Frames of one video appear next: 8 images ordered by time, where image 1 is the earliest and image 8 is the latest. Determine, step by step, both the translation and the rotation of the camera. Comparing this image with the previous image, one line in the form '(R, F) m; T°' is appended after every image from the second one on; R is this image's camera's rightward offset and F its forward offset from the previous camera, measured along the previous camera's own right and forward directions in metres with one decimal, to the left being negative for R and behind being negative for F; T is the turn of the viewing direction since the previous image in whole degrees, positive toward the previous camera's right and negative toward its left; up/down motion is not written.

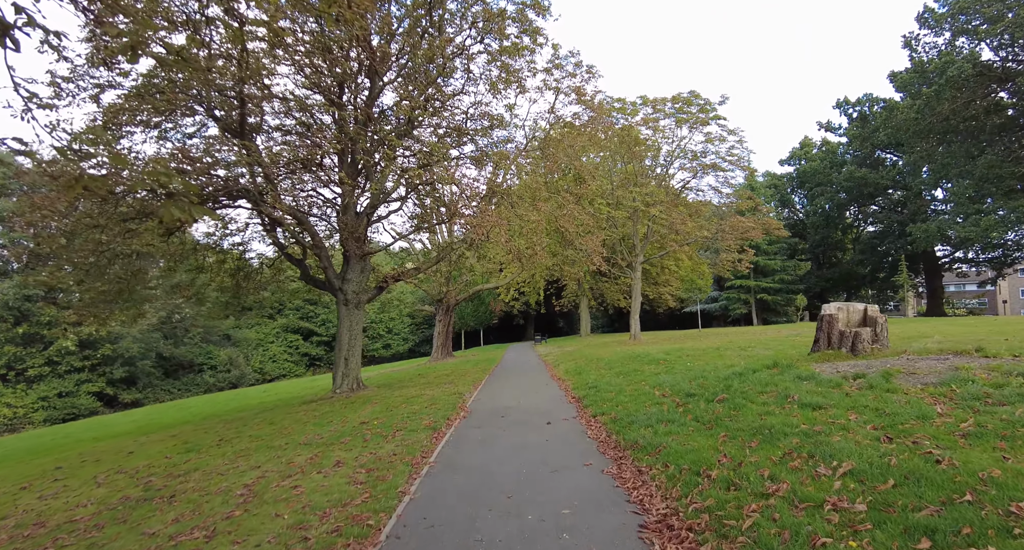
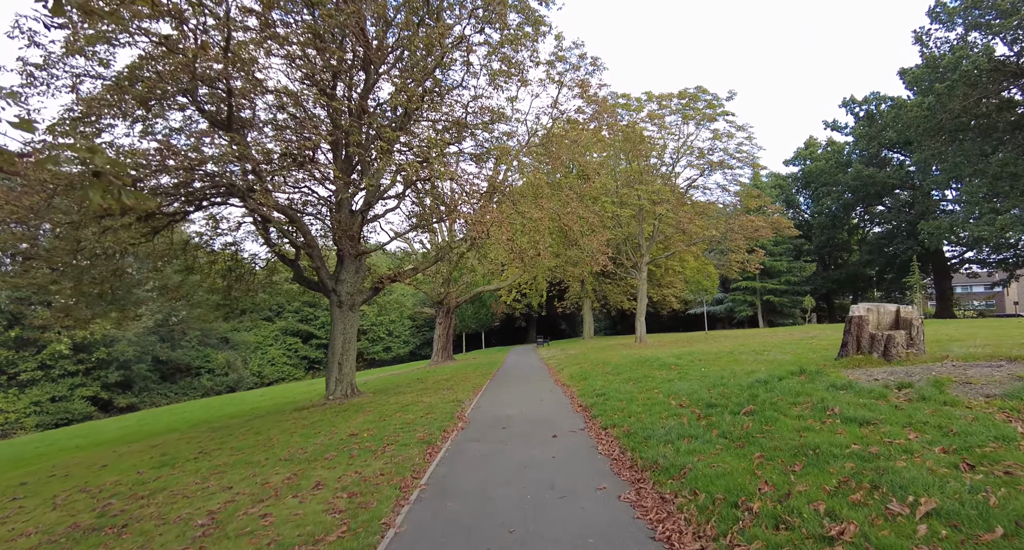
(0.0, +0.6) m; 0°
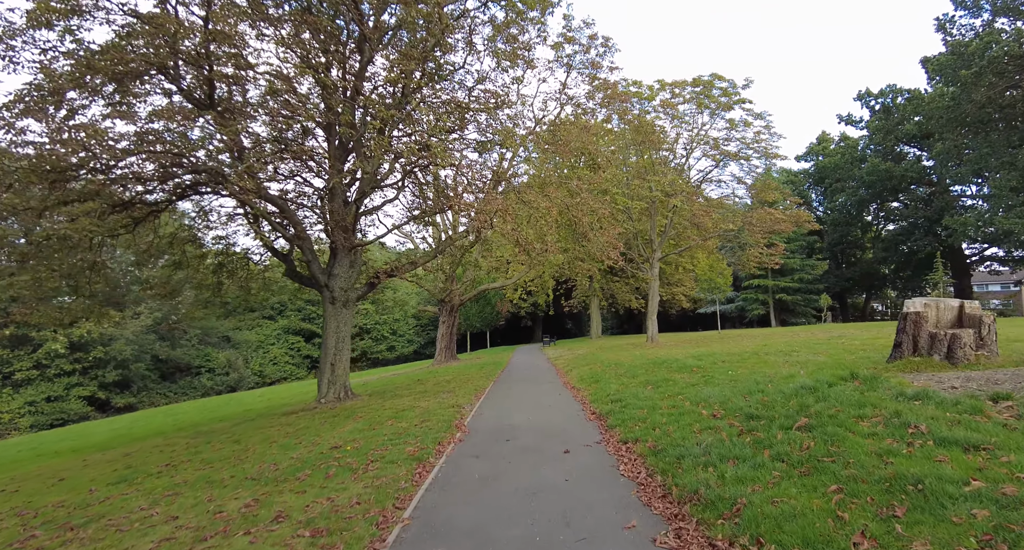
(0.0, +0.9) m; -1°
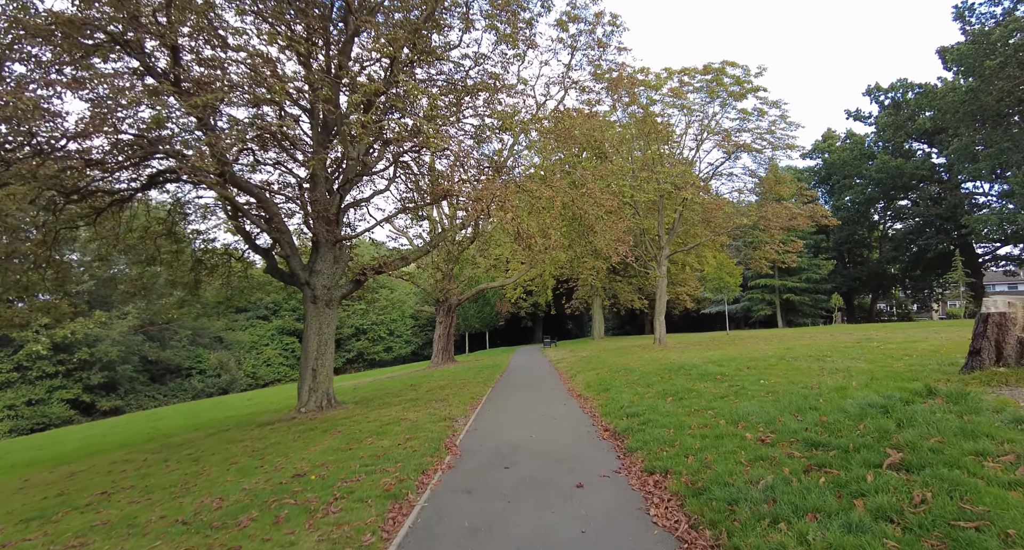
(0.0, +1.1) m; 0°
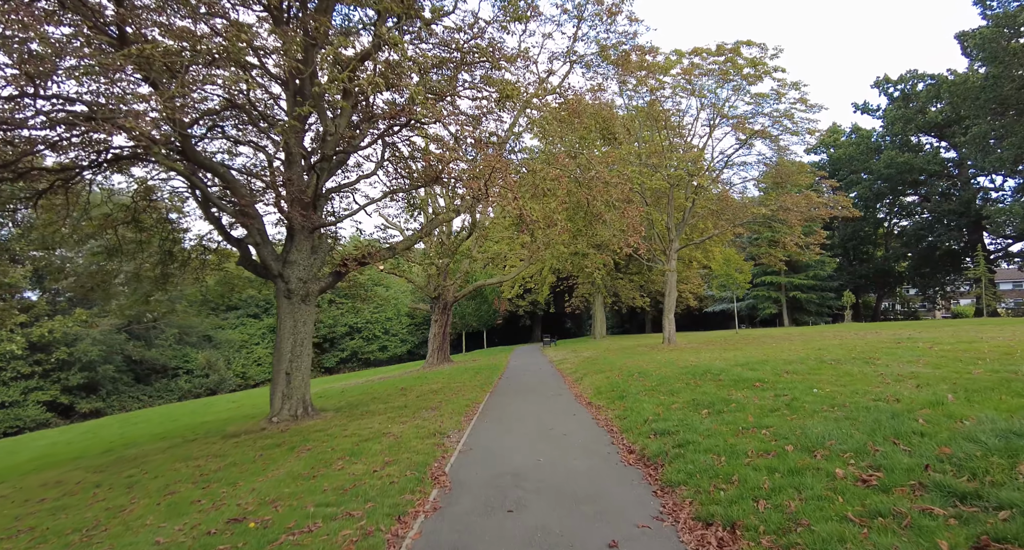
(-0.1, +1.3) m; 0°
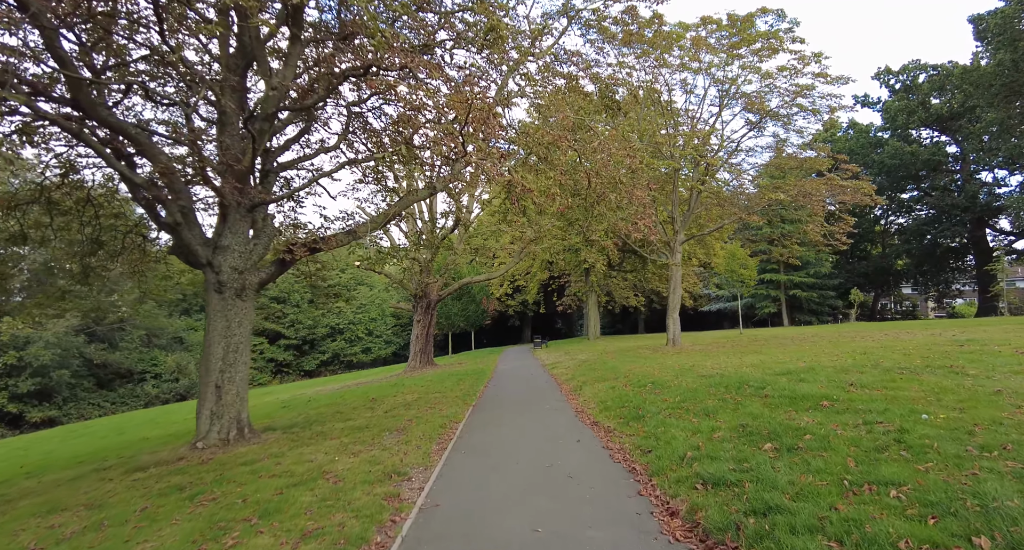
(0.0, +1.8) m; +1°
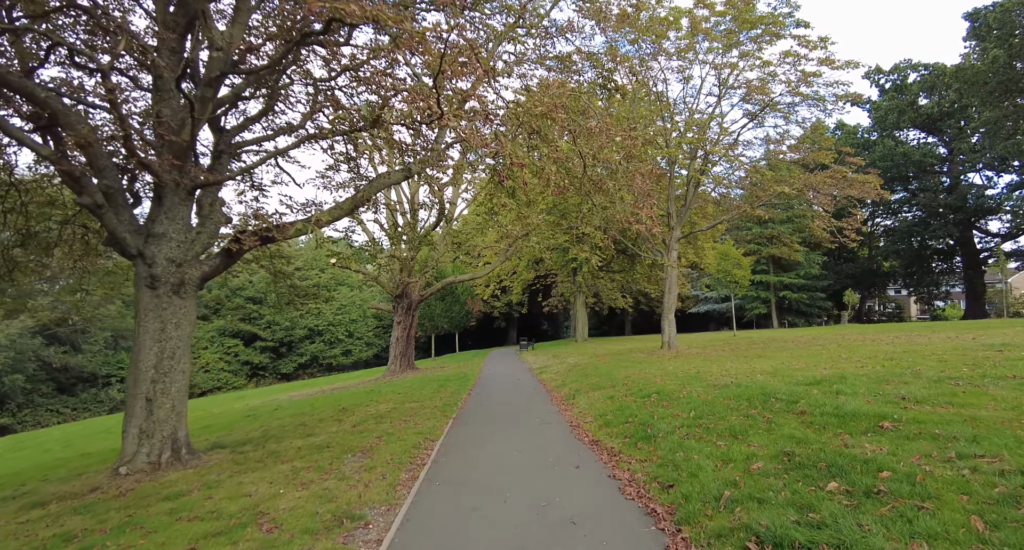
(0.0, +1.1) m; +2°
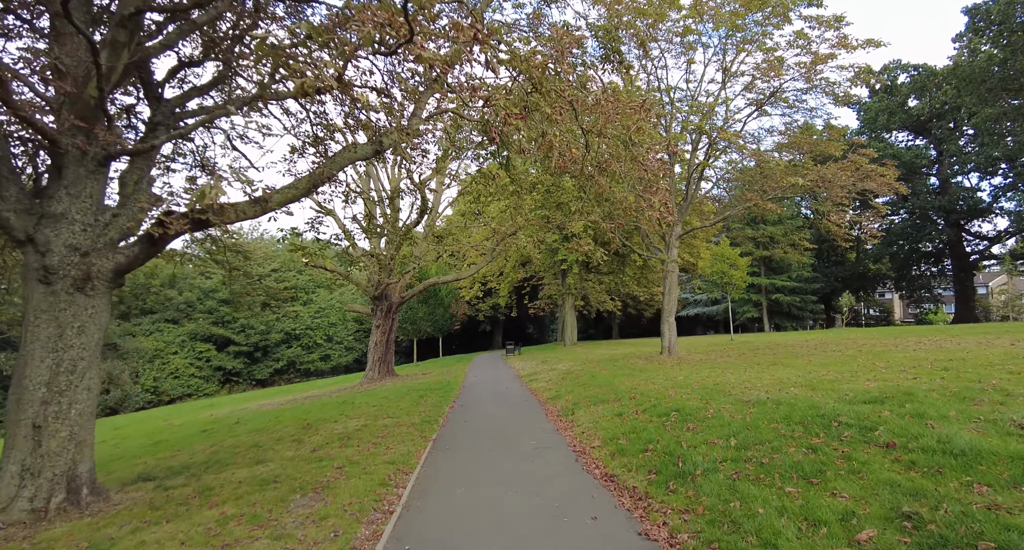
(-0.1, +1.3) m; +2°
